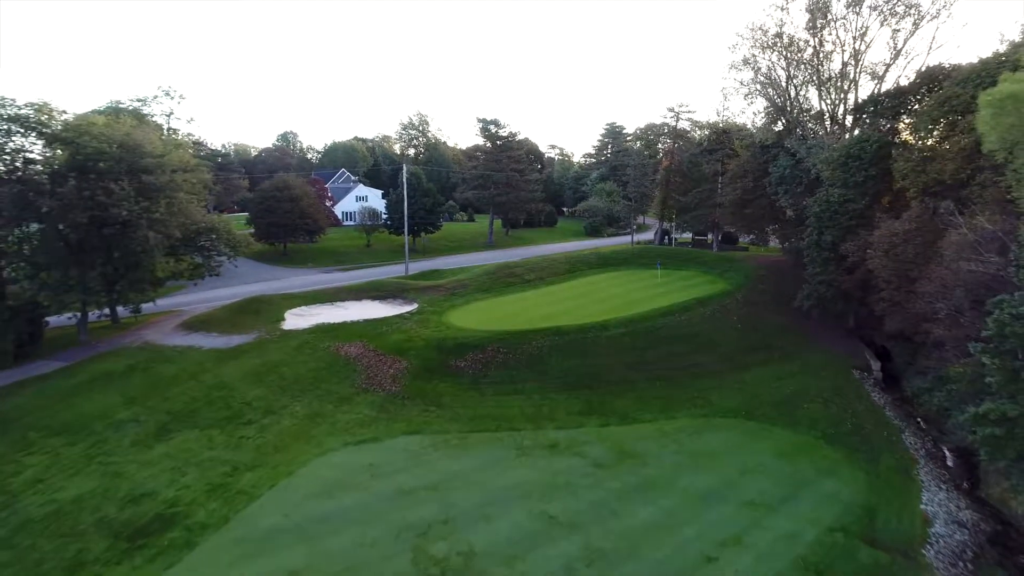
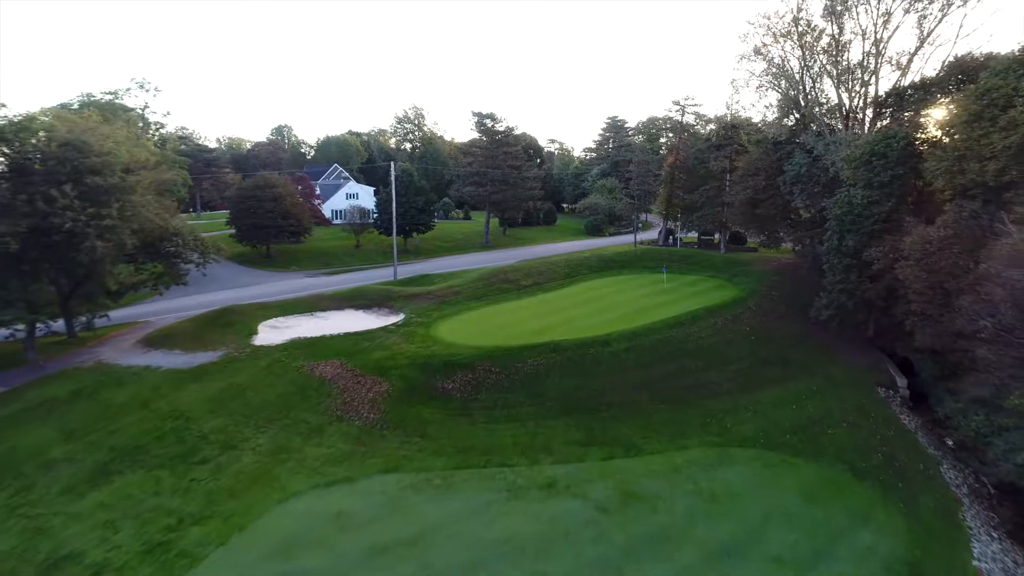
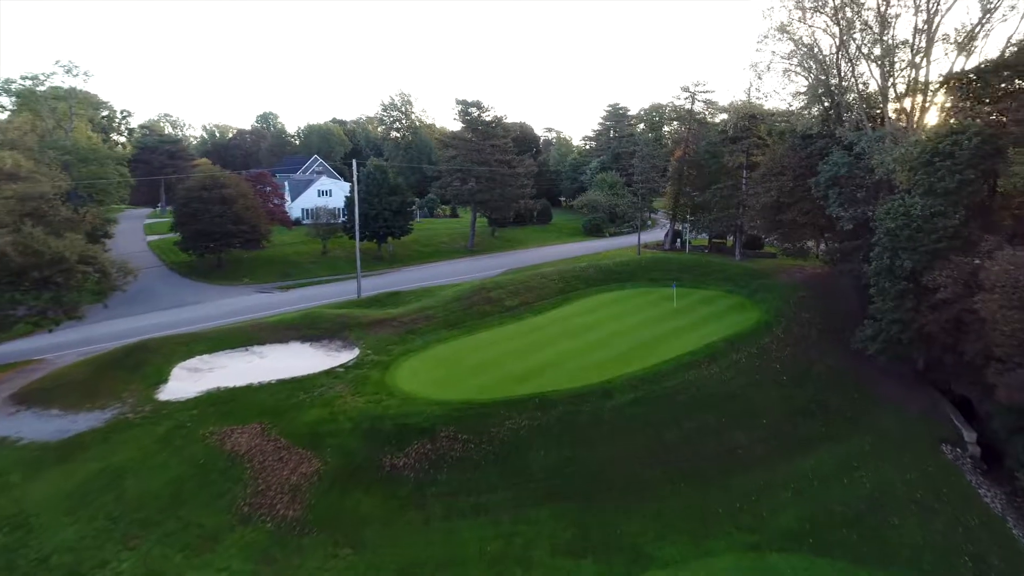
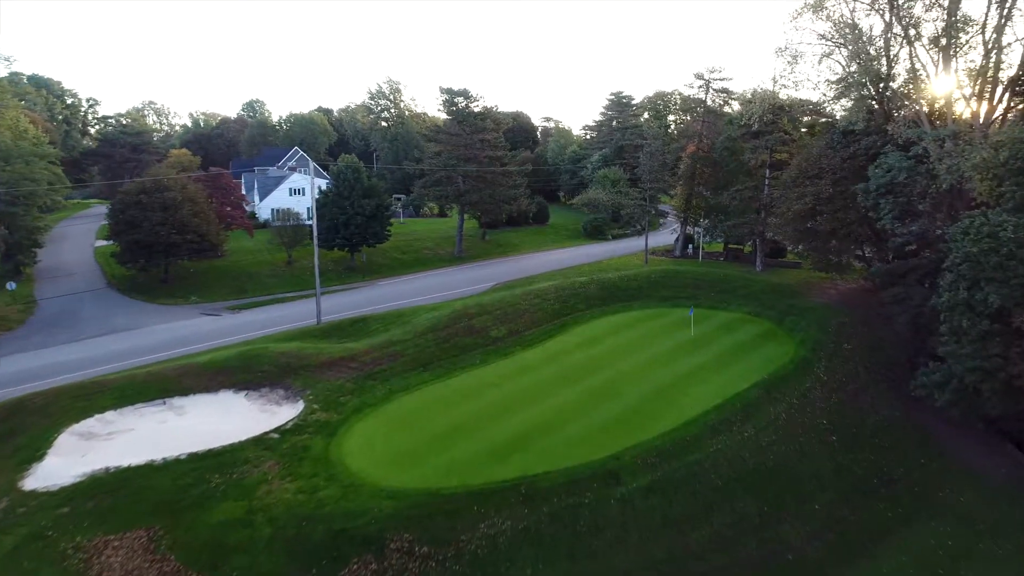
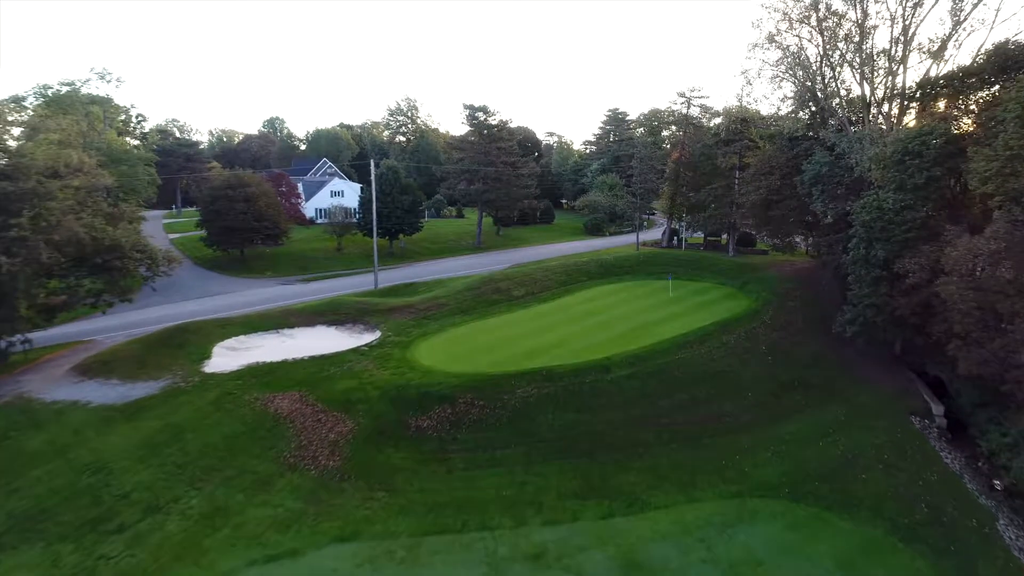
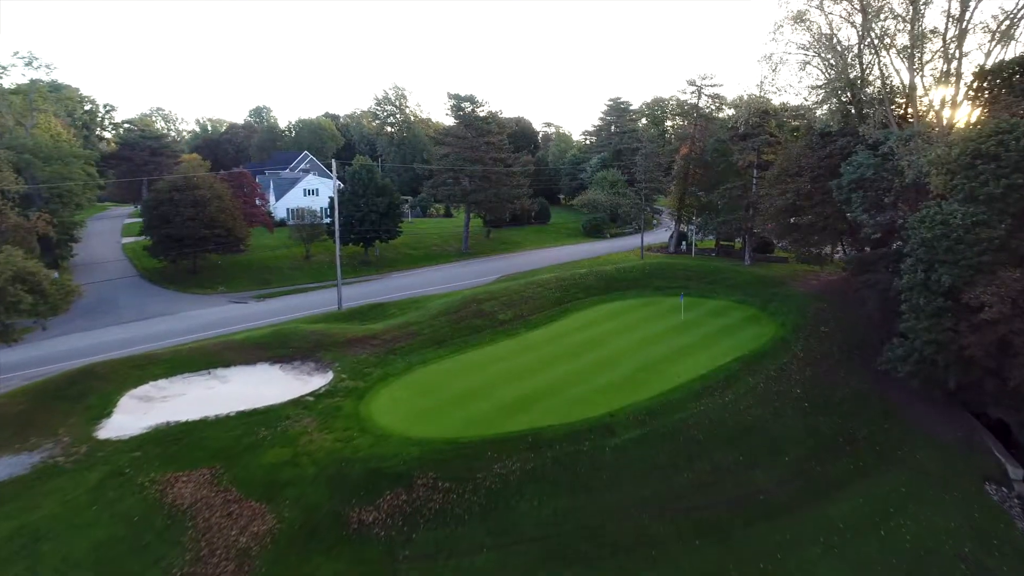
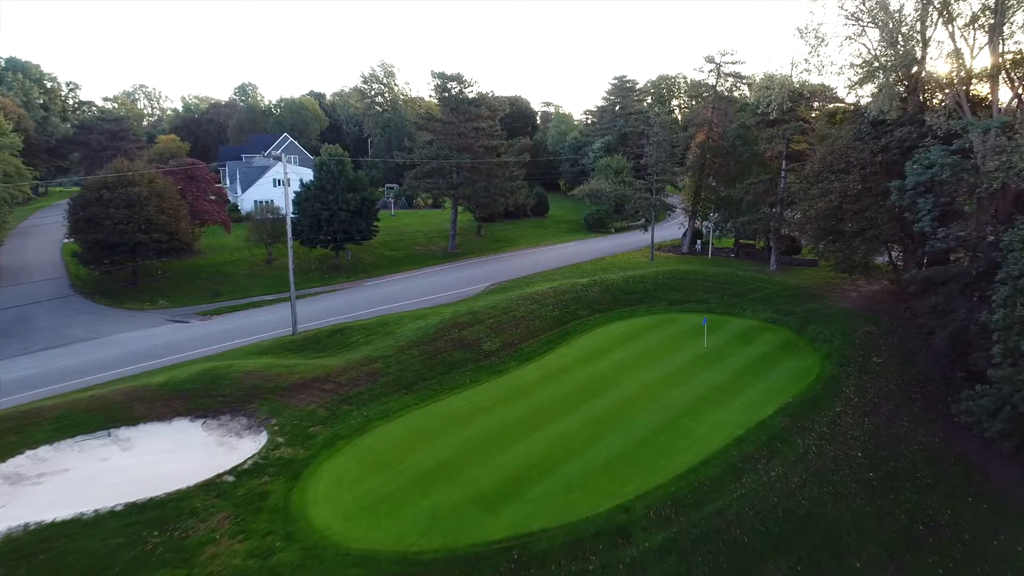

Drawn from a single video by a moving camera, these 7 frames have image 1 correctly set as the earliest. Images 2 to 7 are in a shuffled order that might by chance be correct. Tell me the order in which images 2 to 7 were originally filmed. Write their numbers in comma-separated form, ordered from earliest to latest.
2, 5, 3, 6, 4, 7
